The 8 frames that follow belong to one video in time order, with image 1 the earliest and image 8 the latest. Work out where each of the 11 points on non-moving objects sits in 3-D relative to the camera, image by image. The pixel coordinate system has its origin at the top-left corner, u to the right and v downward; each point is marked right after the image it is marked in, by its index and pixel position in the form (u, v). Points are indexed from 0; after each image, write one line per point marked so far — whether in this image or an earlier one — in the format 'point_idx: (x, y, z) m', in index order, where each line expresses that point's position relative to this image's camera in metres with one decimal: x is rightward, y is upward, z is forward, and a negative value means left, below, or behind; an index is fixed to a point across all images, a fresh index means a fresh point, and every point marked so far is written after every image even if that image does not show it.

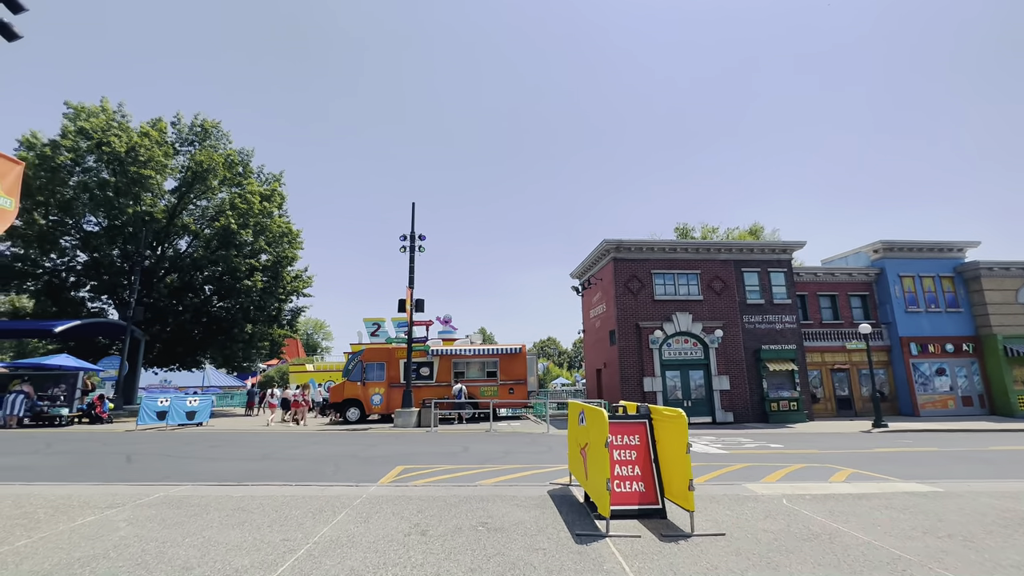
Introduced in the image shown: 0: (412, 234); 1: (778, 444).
0: (-4.5, +2.5, +20.0) m
1: (+7.5, -4.4, +12.5) m
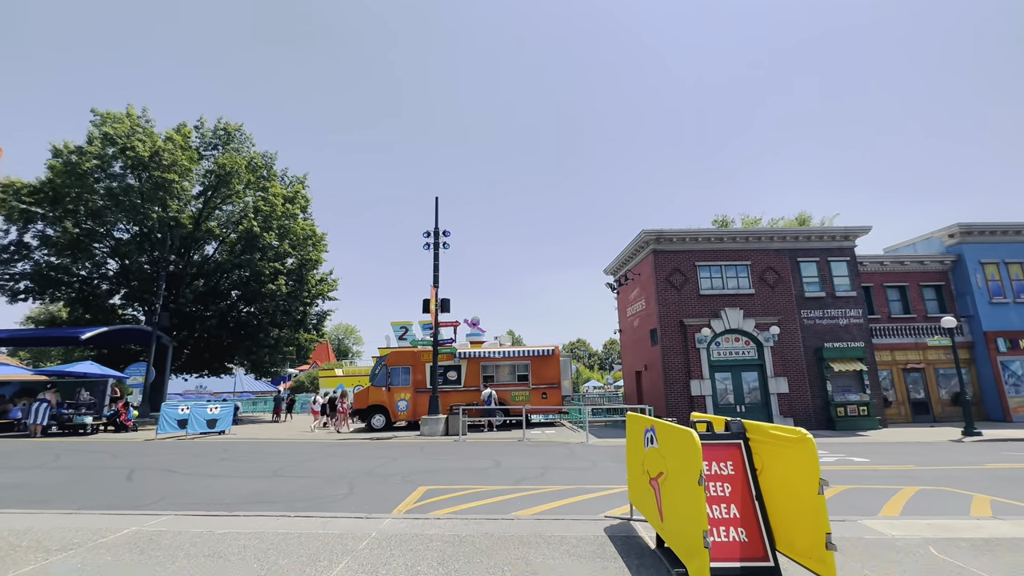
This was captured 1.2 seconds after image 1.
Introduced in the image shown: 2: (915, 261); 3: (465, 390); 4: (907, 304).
0: (-3.2, +2.5, +18.9) m
1: (+8.4, -4.1, +10.7) m
2: (+17.4, +1.2, +19.4) m
3: (-2.0, -4.4, +19.4) m
4: (+17.0, -0.7, +19.4) m
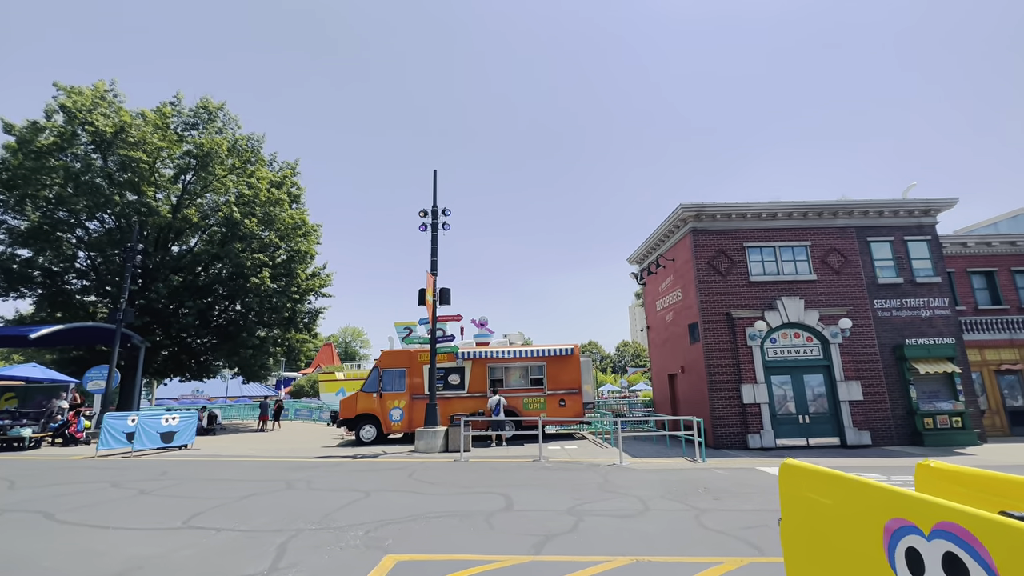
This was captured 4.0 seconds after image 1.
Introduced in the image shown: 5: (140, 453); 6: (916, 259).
0: (-2.8, +2.9, +16.2) m
1: (+8.7, -3.5, +7.7) m
2: (+17.8, +1.7, +16.3) m
3: (-1.6, -4.0, +16.6) m
4: (+17.4, -0.2, +16.2) m
5: (-11.2, -4.9, +13.5) m
6: (+13.4, +1.0, +15.0) m
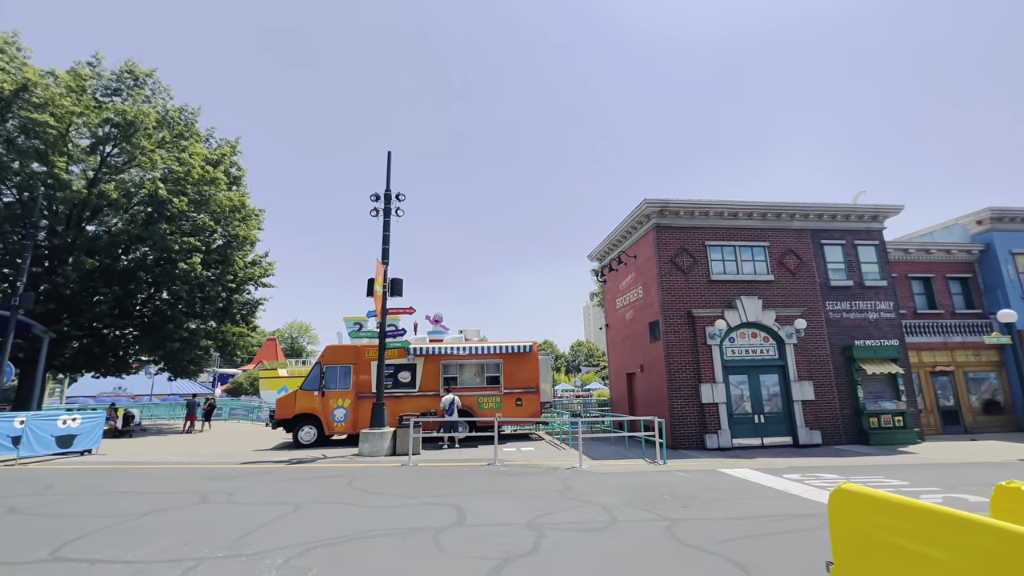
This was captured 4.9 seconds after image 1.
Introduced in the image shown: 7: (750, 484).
0: (-4.2, +3.2, +15.0) m
1: (+7.9, -3.6, +7.7) m
2: (+16.3, +1.5, +17.1) m
3: (-3.1, -3.7, +15.6) m
4: (+15.9, -0.4, +17.0) m
5: (-12.4, -4.4, +11.6) m
6: (+12.0, +0.9, +15.4) m
7: (+4.6, -3.8, +8.6) m
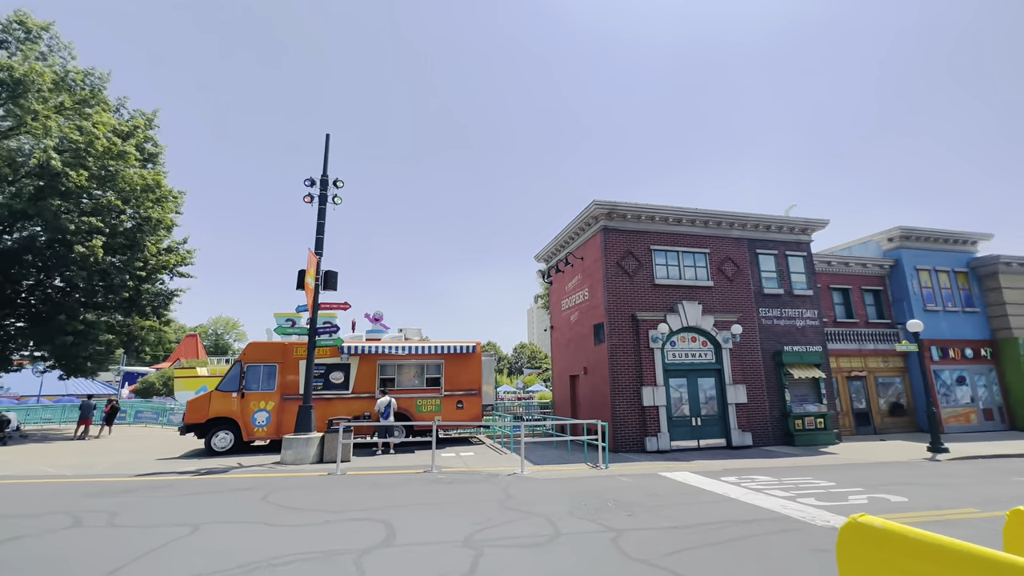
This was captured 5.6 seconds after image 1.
0: (-5.8, +3.4, +13.9) m
1: (+6.9, -3.7, +8.0) m
2: (+14.2, +1.0, +18.5) m
3: (-5.1, -3.6, +14.5) m
4: (+13.7, -0.8, +18.3) m
5: (-13.8, -3.9, +9.5) m
6: (+10.2, +0.6, +16.2) m
7: (+3.4, -3.8, +8.6) m
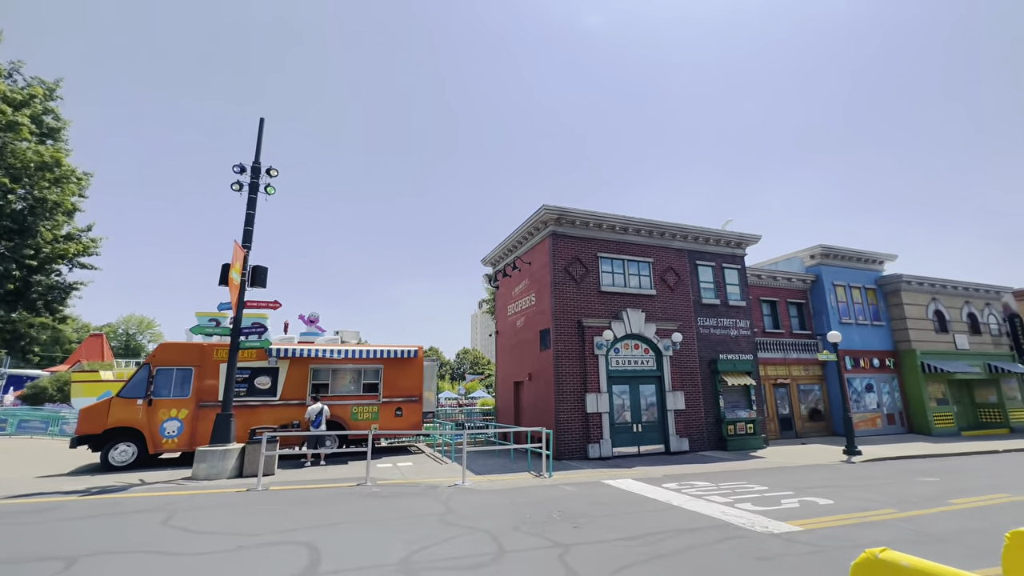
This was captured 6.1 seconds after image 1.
0: (-7.3, +3.5, +12.8) m
1: (+5.8, -3.9, +8.4) m
2: (+12.0, +0.5, +19.7) m
3: (-6.8, -3.5, +13.4) m
4: (+11.4, -1.3, +19.5) m
5: (-14.9, -3.5, +7.3) m
6: (+8.2, +0.1, +17.0) m
7: (+2.3, -3.9, +8.5) m
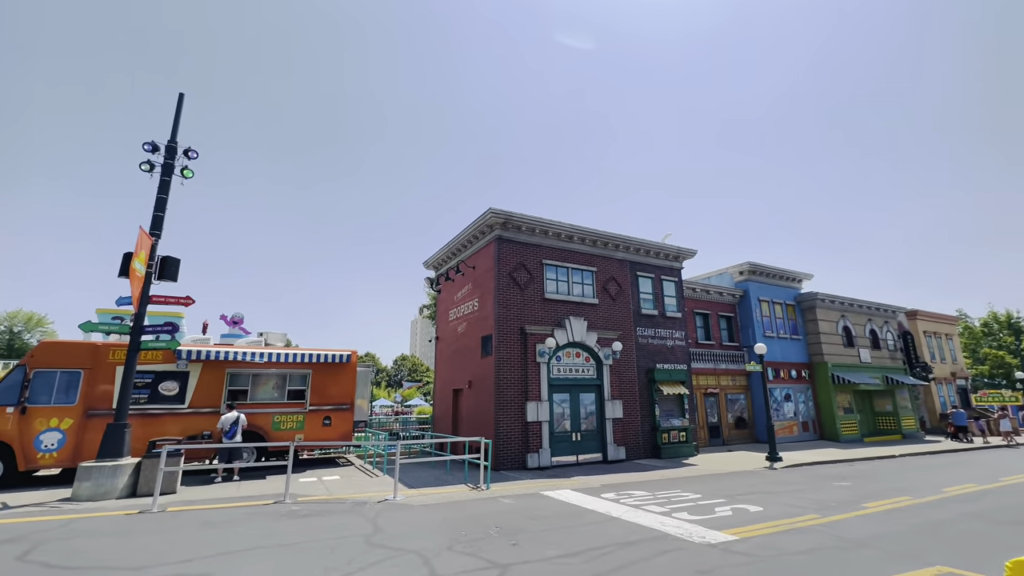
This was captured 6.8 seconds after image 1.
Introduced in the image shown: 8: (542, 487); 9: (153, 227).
0: (-8.7, +3.7, +11.4) m
1: (+4.6, -4.2, +8.6) m
2: (+9.4, -0.2, +20.7) m
3: (-8.5, -3.4, +12.0) m
4: (+8.9, -1.9, +20.4) m
5: (-15.8, -3.0, +4.9) m
6: (+6.0, -0.3, +17.5) m
7: (+1.1, -4.0, +8.3) m
8: (+0.7, -4.7, +10.6) m
9: (-8.3, +1.4, +10.4) m
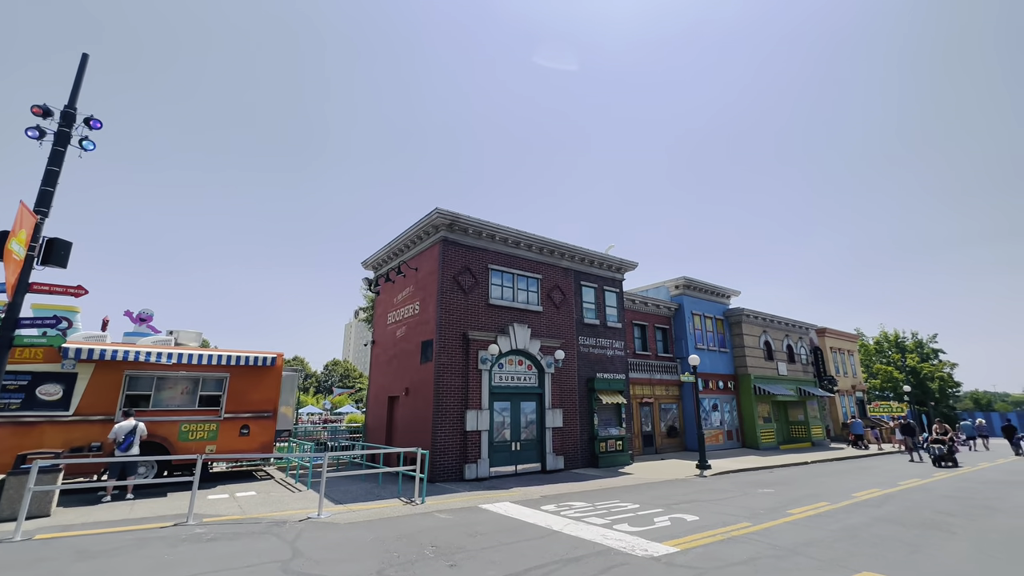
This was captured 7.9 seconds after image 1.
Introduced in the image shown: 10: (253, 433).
0: (-9.8, +3.9, +9.9) m
1: (+3.4, -4.4, +8.7) m
2: (+6.8, -0.8, +21.4) m
3: (-10.0, -3.1, +10.4) m
4: (+6.2, -2.5, +21.0) m
5: (-16.2, -2.4, +2.4) m
6: (+3.8, -0.7, +17.8) m
7: (0.0, -4.1, +8.0) m
8: (-0.7, -4.8, +10.2) m
9: (-9.4, +1.7, +8.9) m
10: (-7.0, -3.9, +12.2) m
